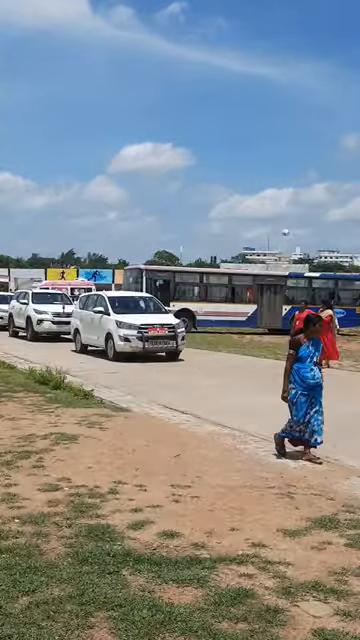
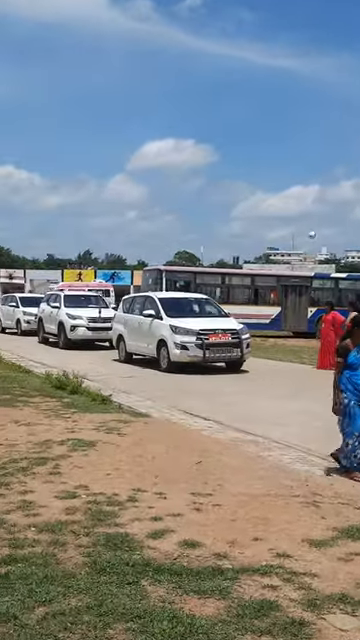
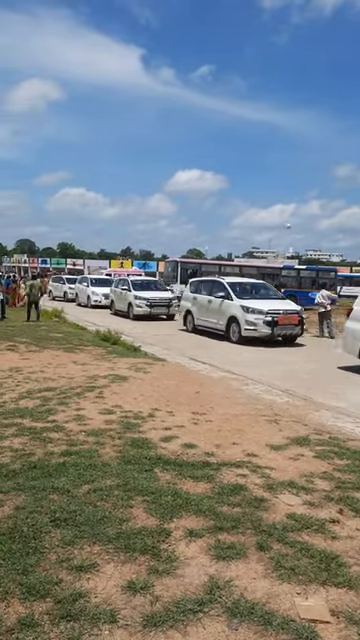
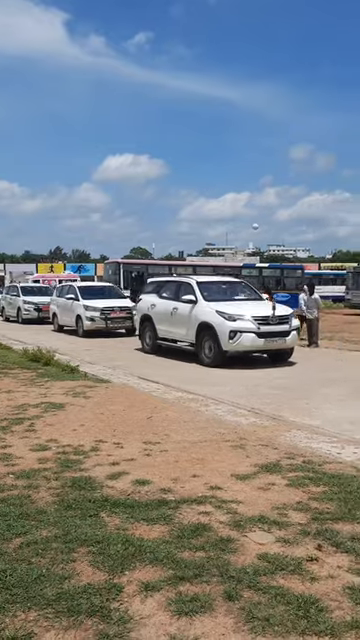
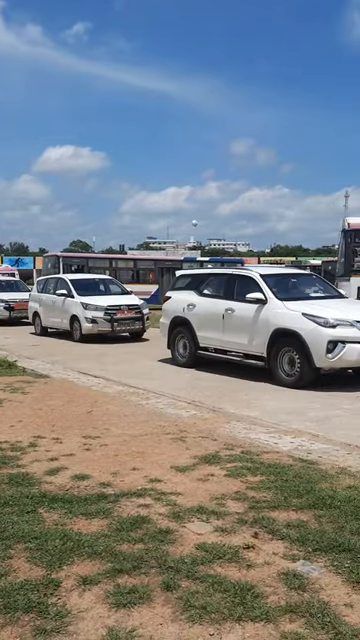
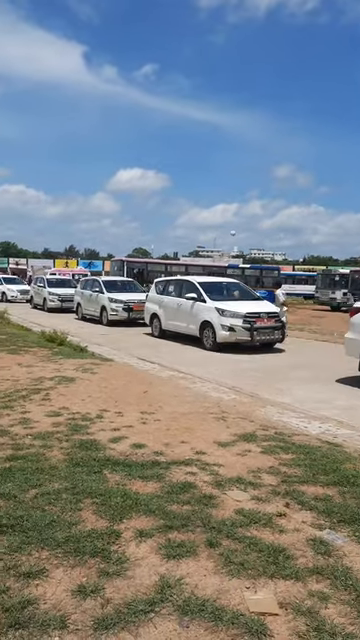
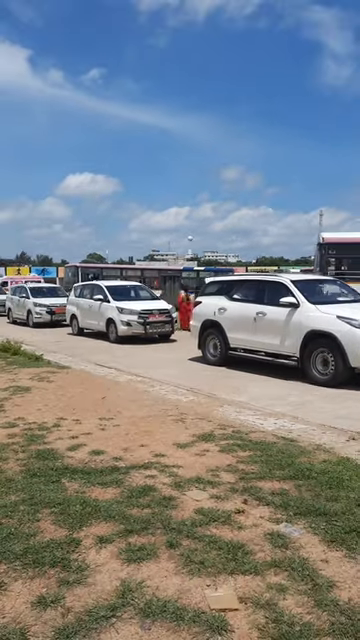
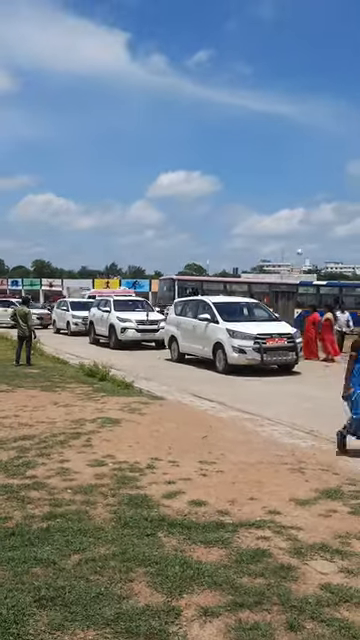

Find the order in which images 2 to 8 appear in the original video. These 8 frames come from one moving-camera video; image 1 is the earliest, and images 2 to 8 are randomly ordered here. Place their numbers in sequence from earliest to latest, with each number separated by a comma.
2, 8, 4, 5, 7, 6, 3
